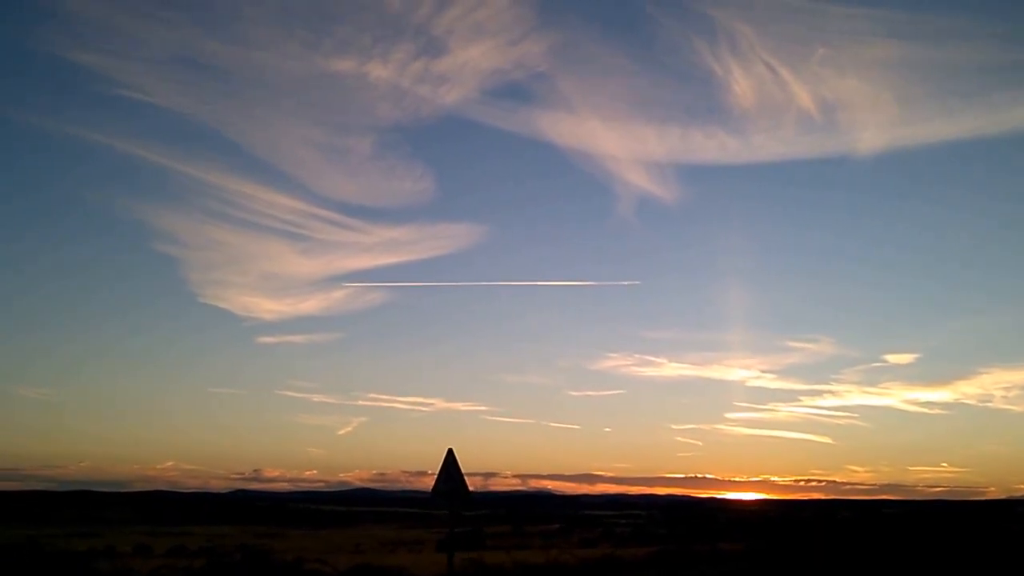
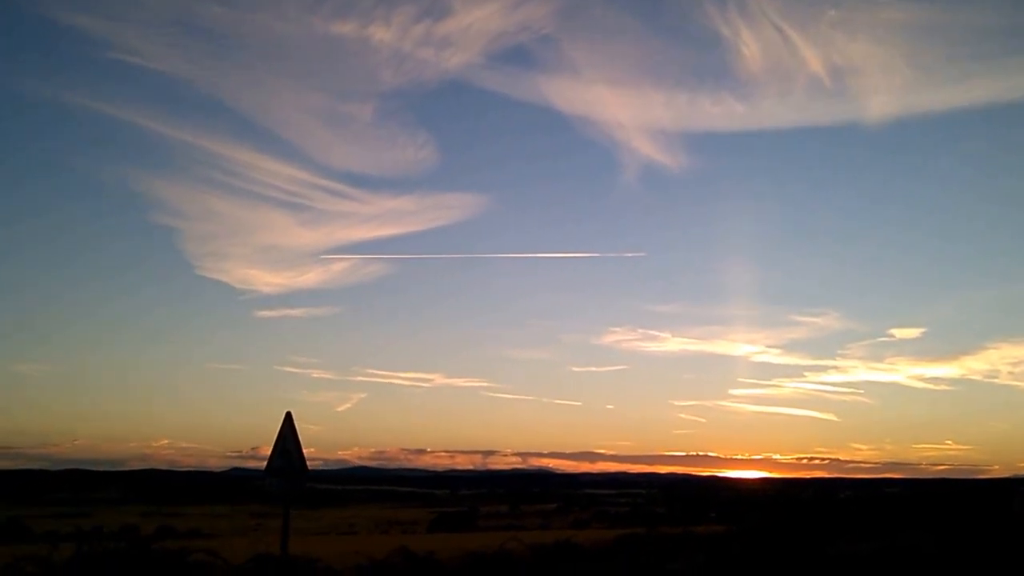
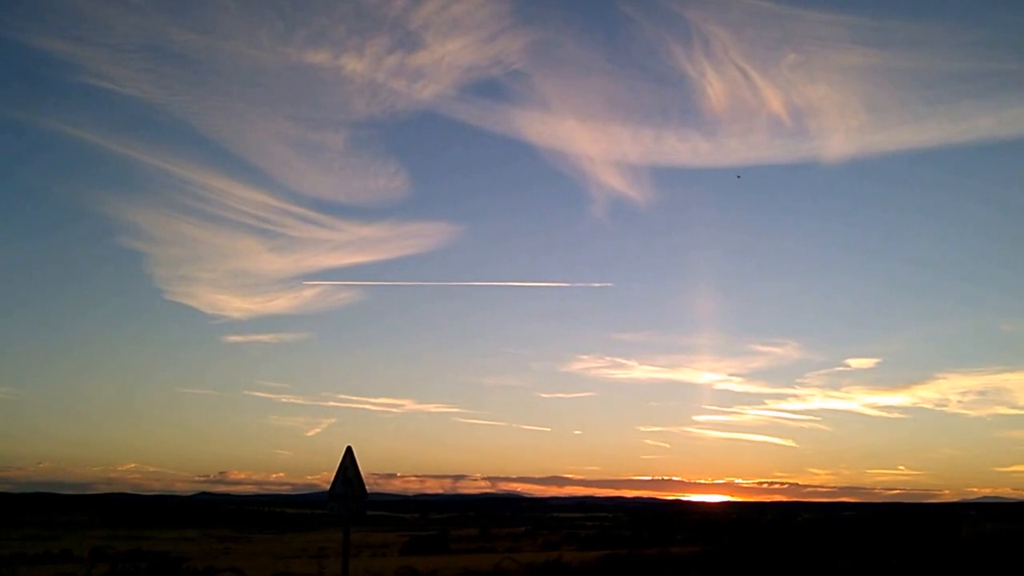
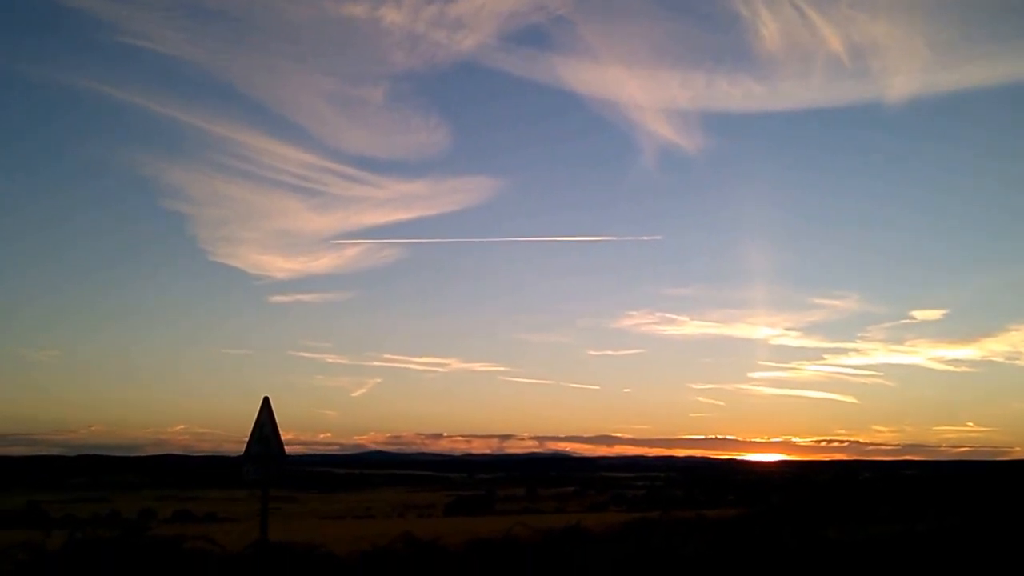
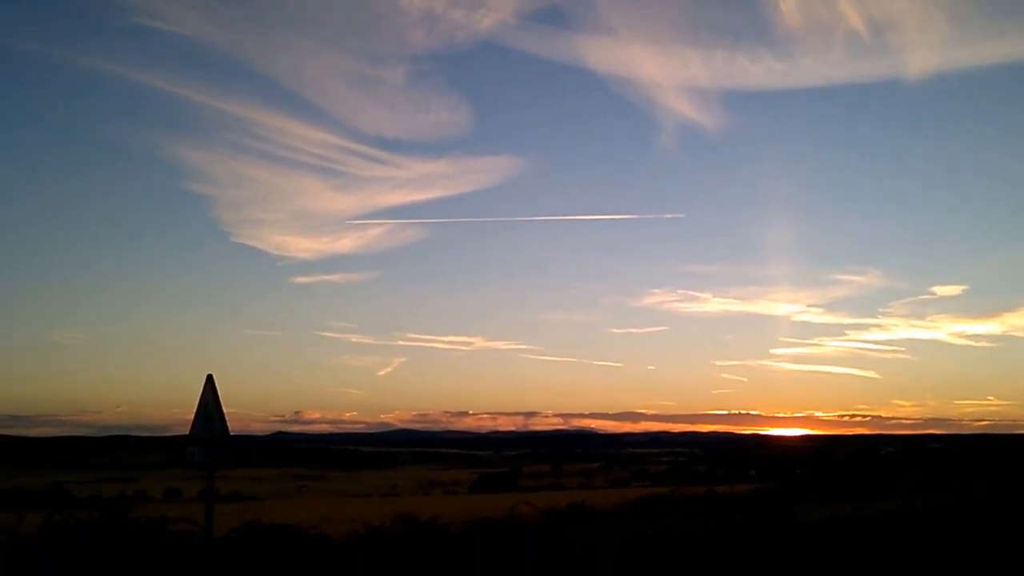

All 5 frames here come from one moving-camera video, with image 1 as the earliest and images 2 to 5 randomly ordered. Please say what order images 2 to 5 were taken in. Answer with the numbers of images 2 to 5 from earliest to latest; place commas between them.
3, 2, 4, 5
